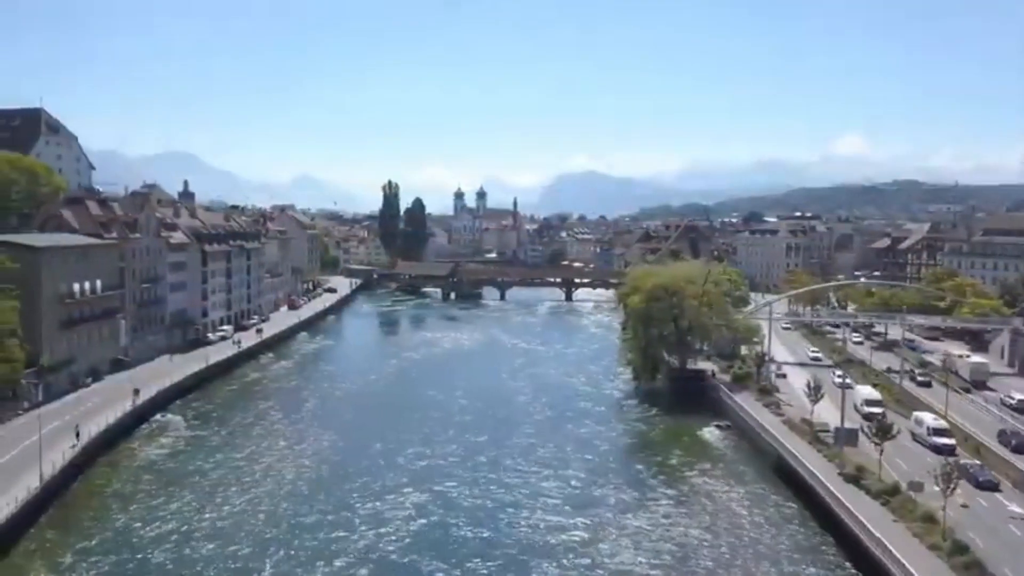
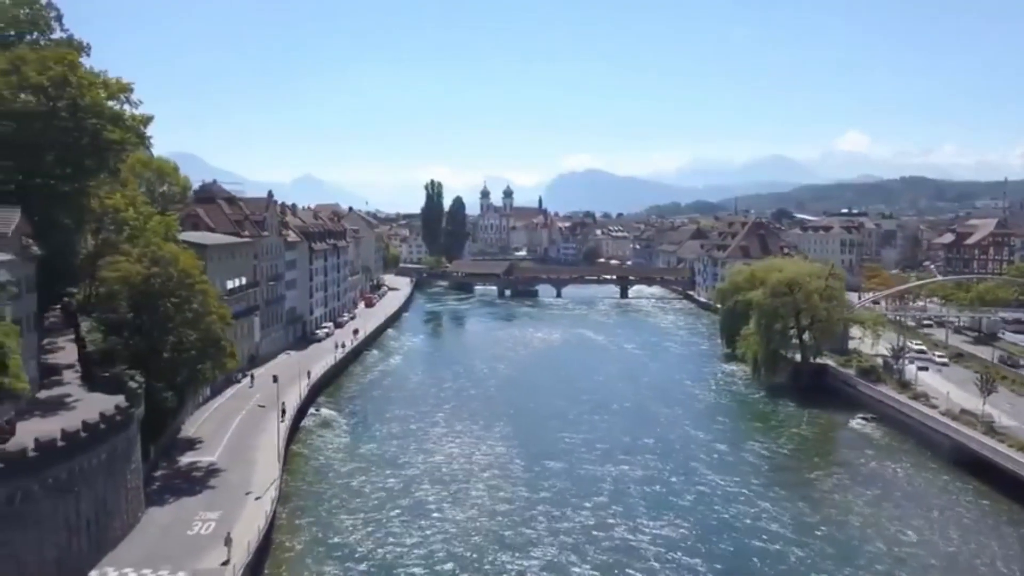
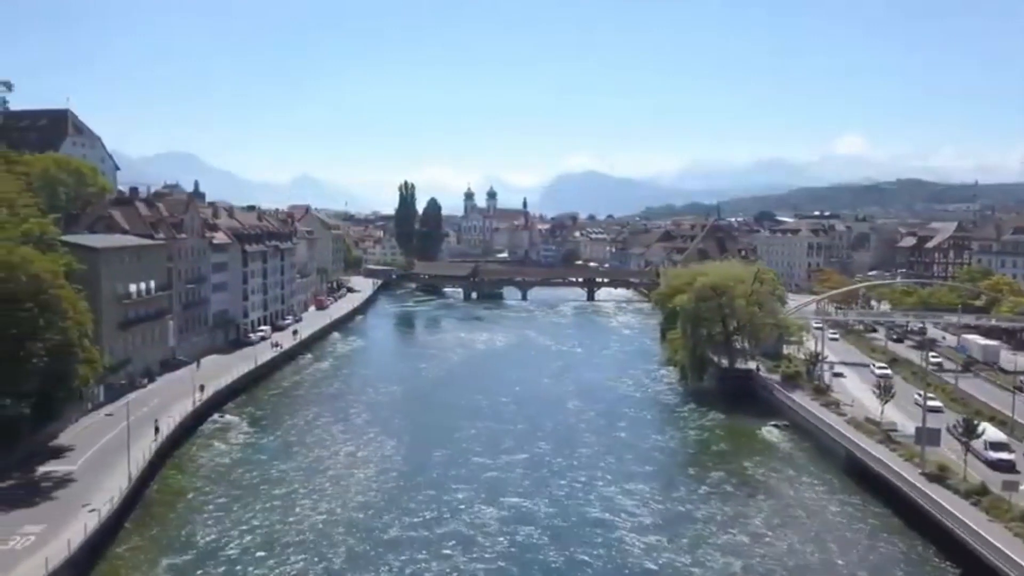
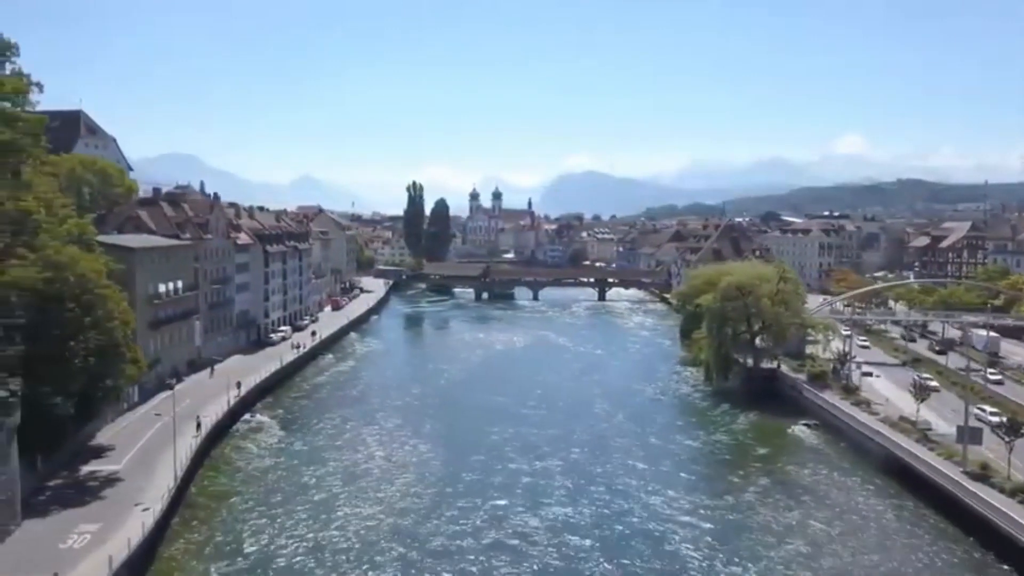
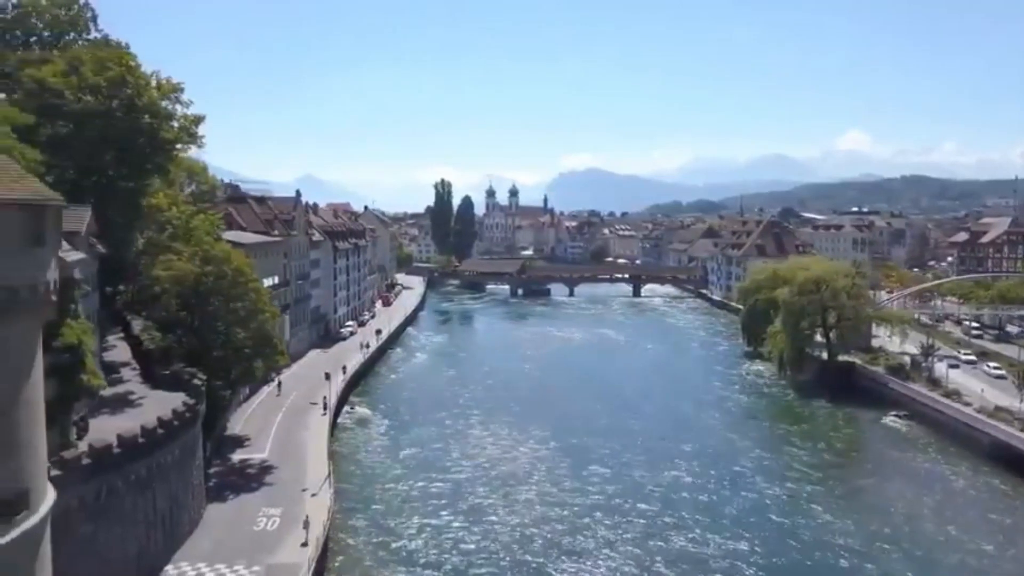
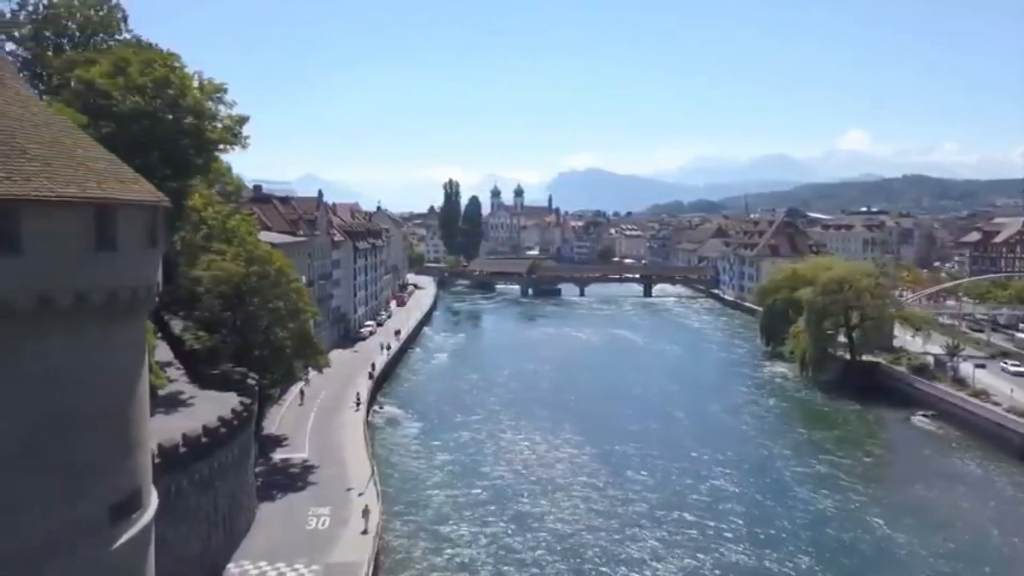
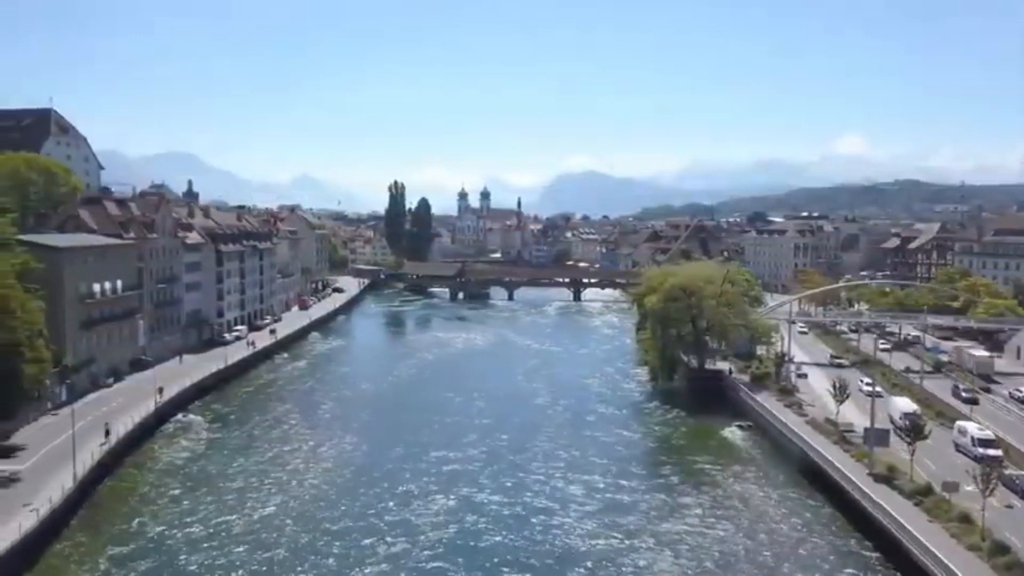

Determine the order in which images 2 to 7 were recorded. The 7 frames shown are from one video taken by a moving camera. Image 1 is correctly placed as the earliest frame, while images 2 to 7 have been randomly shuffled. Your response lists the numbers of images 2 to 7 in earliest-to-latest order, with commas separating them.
7, 3, 4, 2, 5, 6
